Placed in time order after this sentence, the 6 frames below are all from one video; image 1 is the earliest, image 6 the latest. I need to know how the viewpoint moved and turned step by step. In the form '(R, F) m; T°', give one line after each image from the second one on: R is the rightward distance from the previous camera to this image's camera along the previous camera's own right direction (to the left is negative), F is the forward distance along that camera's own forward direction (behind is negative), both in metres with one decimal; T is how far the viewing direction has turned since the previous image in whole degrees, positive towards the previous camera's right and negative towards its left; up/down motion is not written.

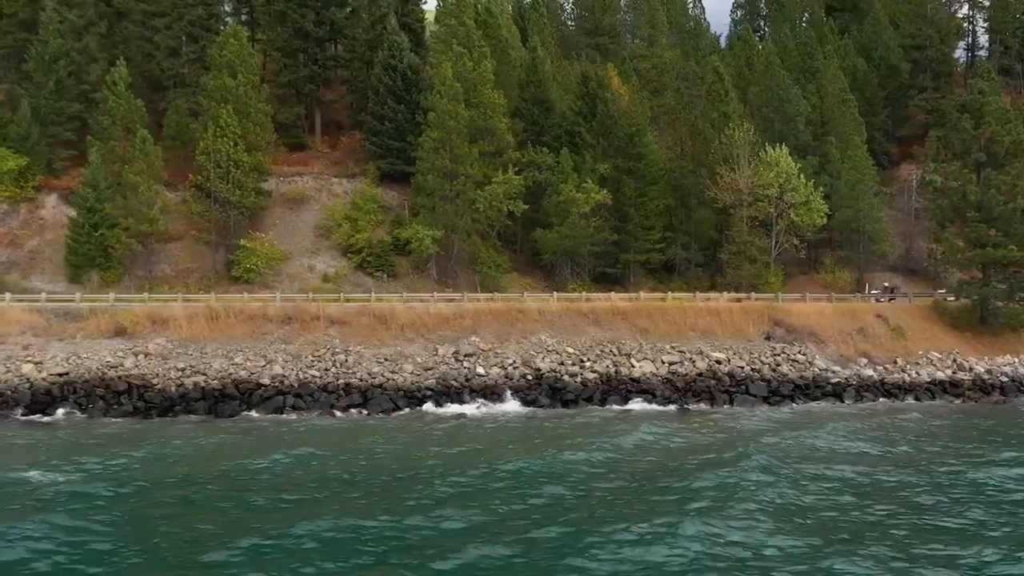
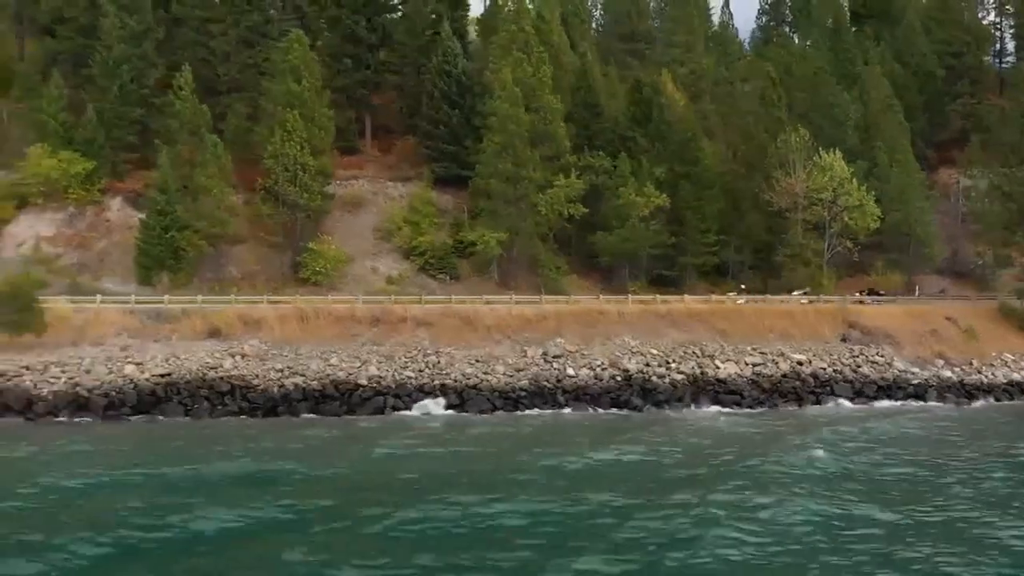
(-4.5, -0.6) m; 0°
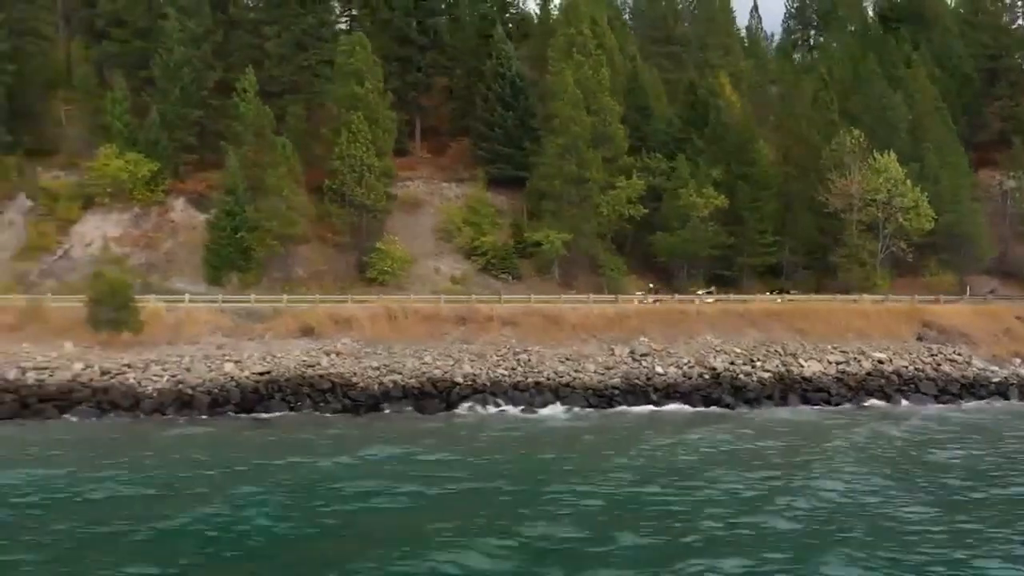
(-4.6, -0.5) m; 0°
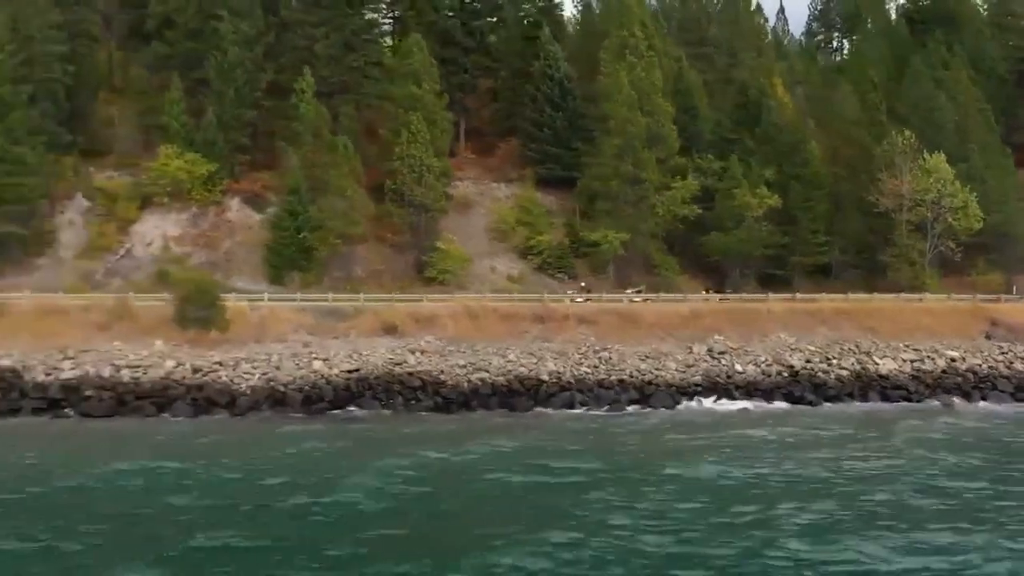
(-4.2, -0.4) m; 0°
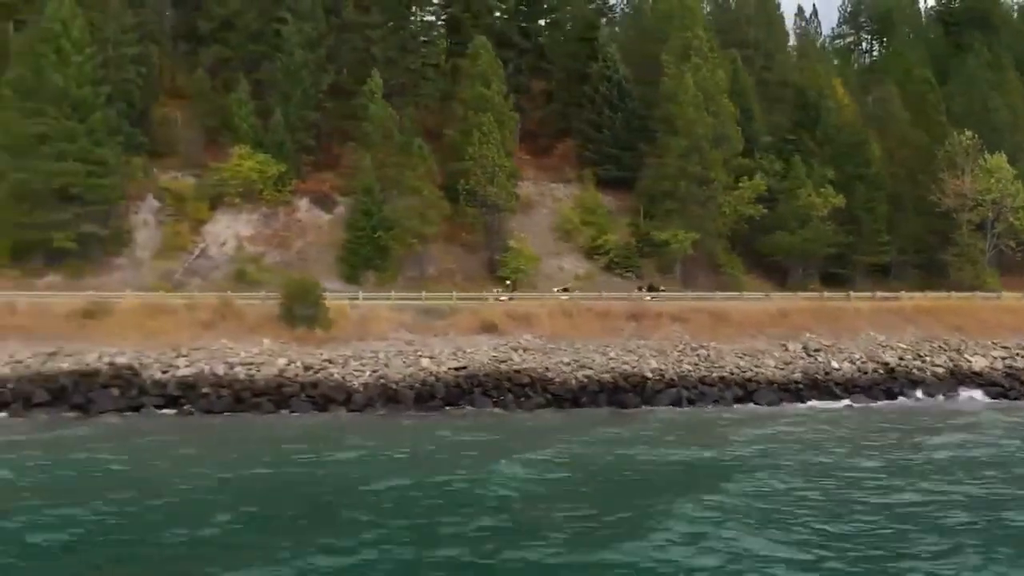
(-5.2, -0.4) m; 0°
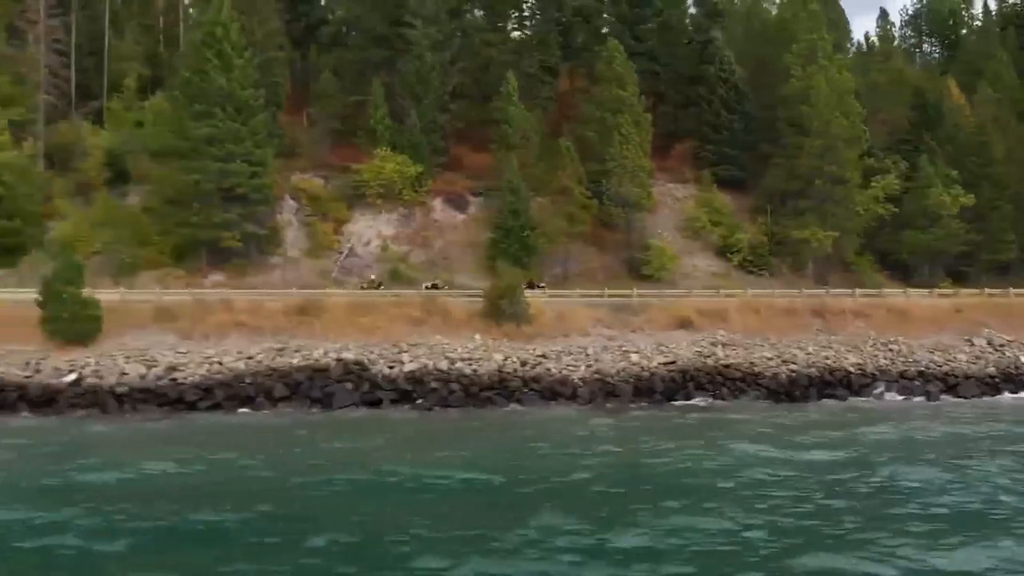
(-10.4, -0.7) m; 0°
